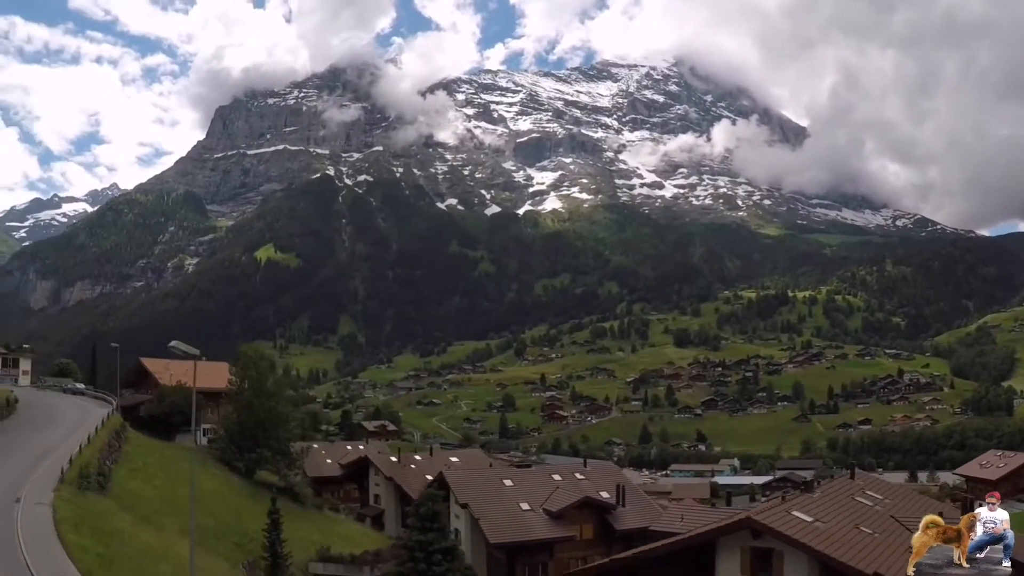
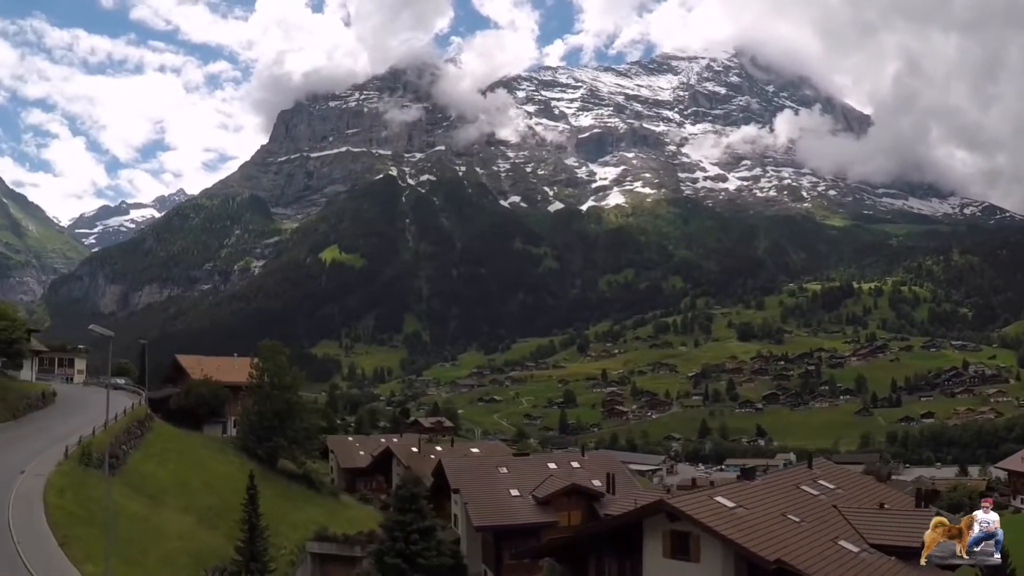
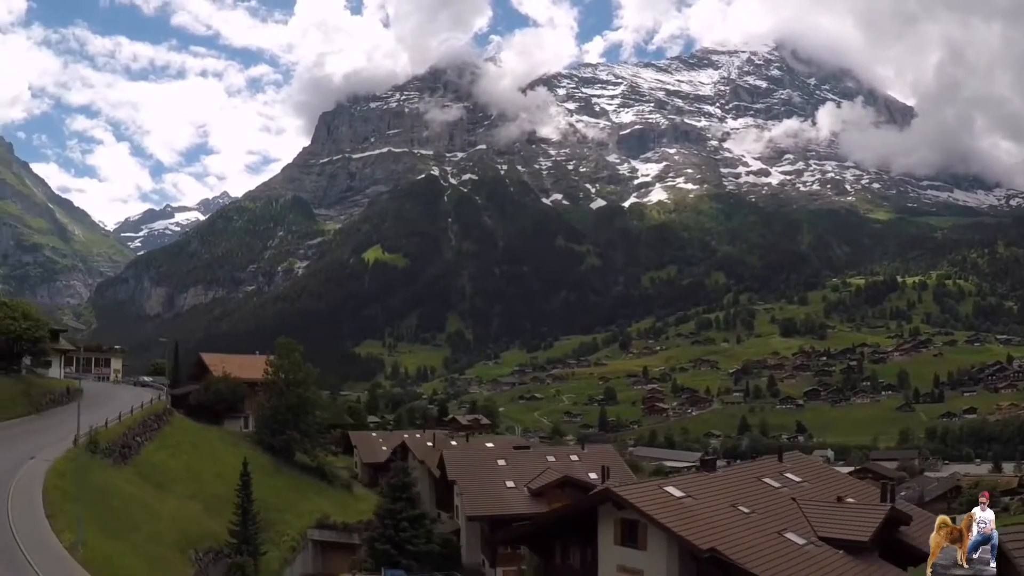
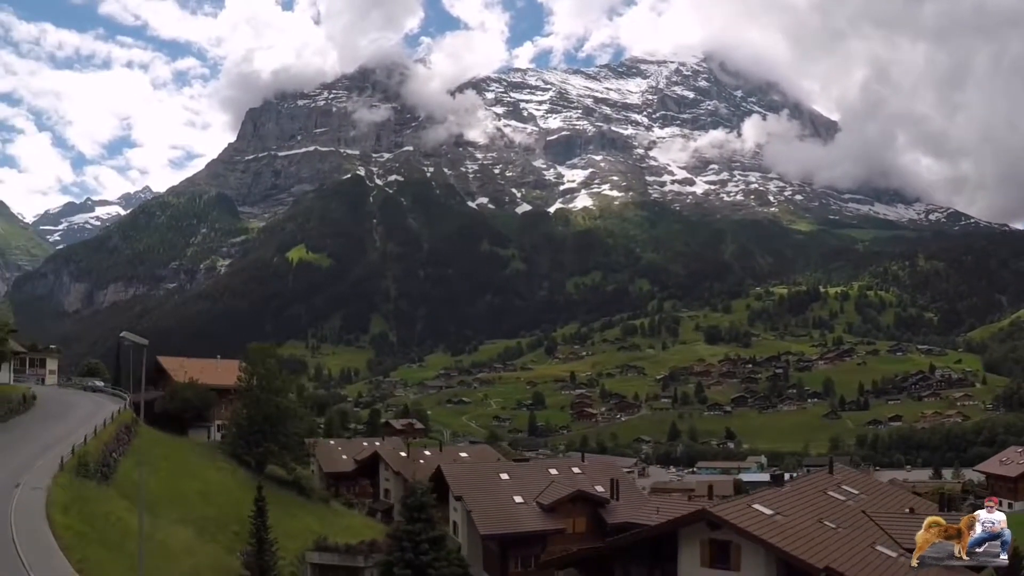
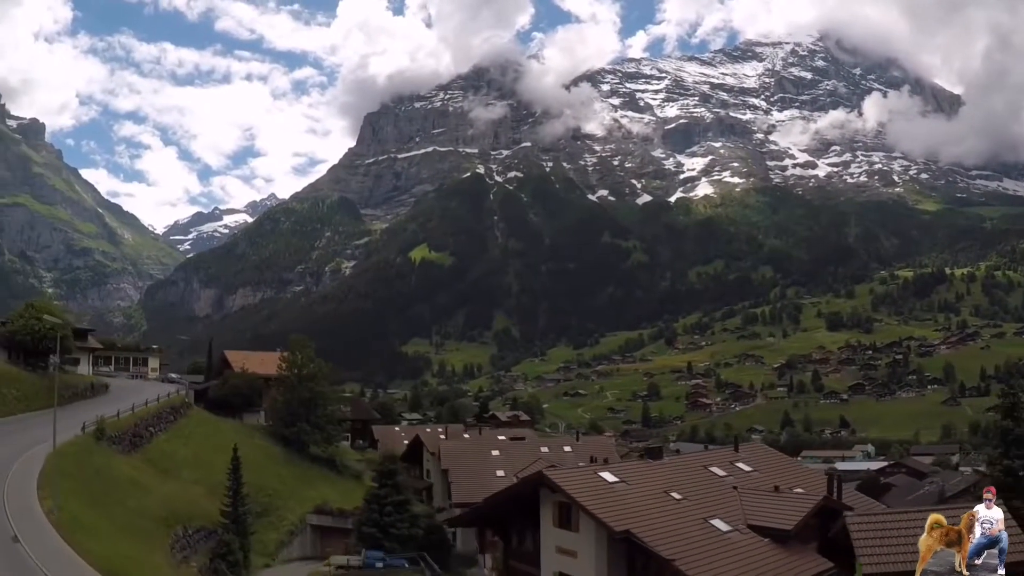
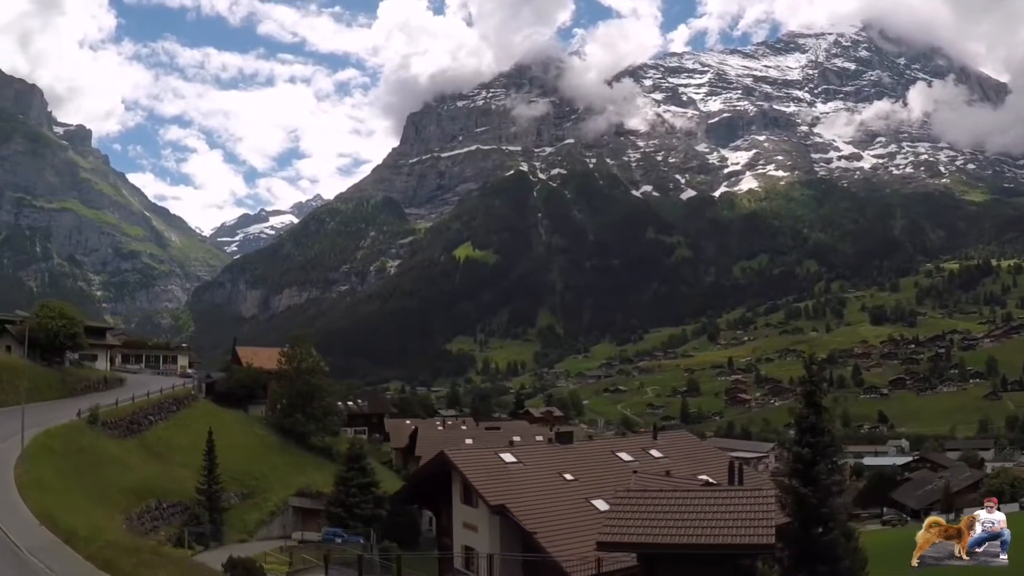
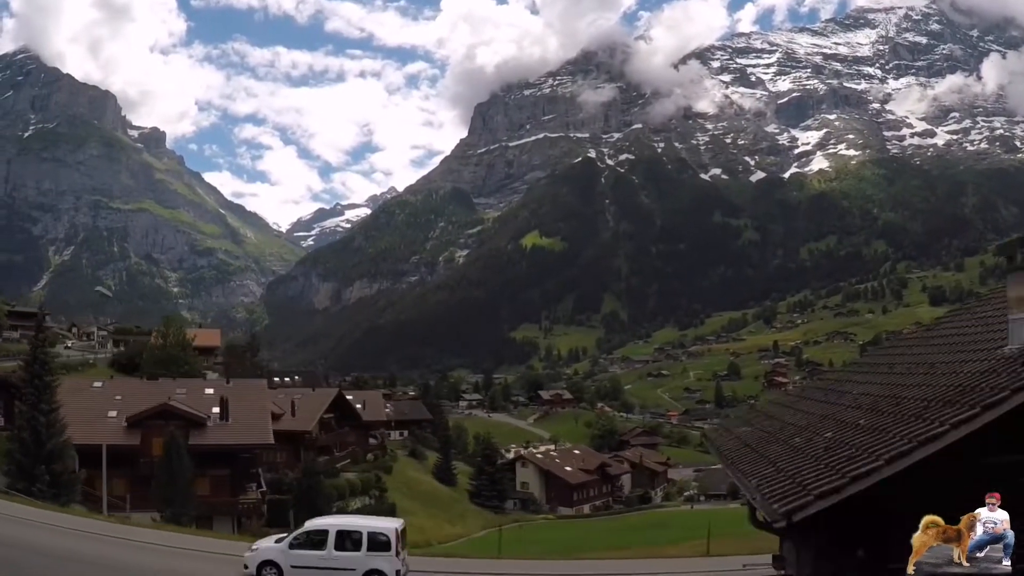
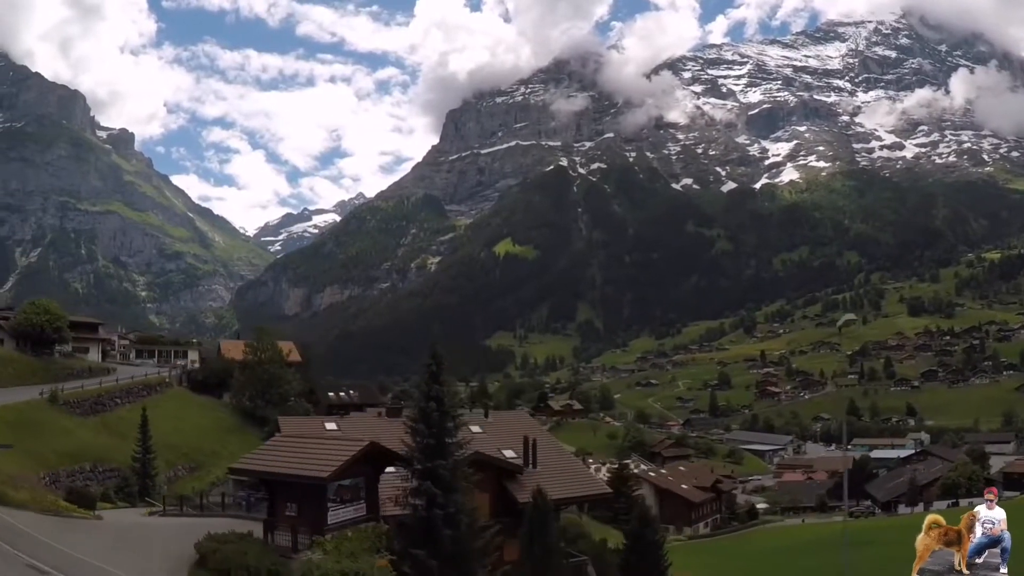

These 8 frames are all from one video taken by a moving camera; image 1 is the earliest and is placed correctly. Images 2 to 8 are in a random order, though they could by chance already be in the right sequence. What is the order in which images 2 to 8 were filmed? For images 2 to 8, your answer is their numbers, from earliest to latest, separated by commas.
4, 2, 3, 5, 6, 8, 7
